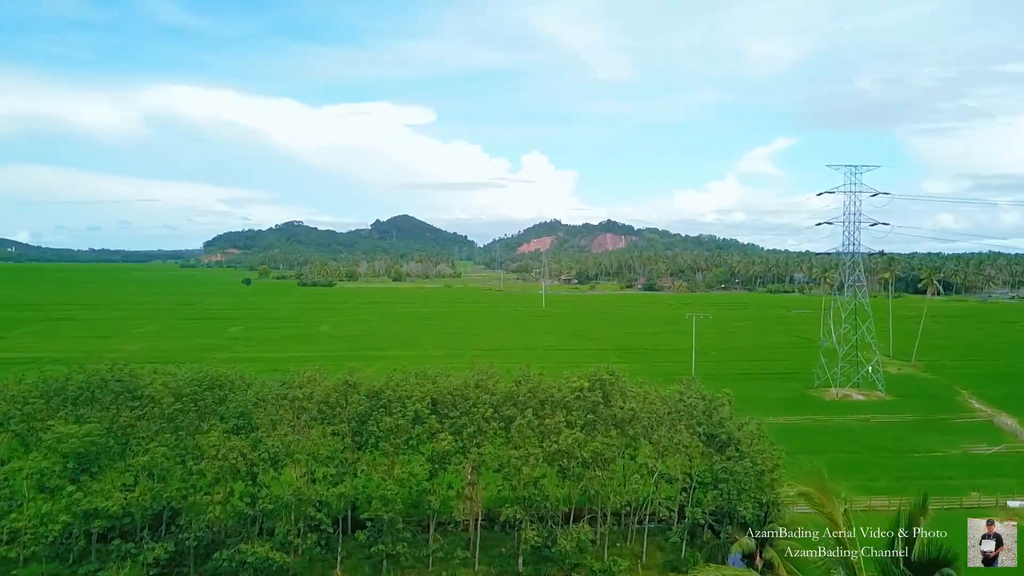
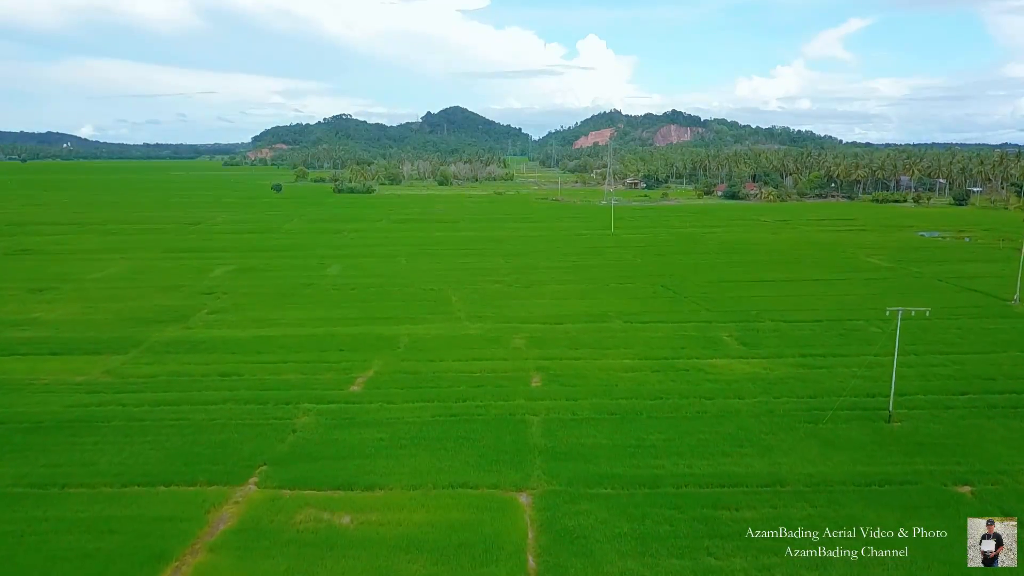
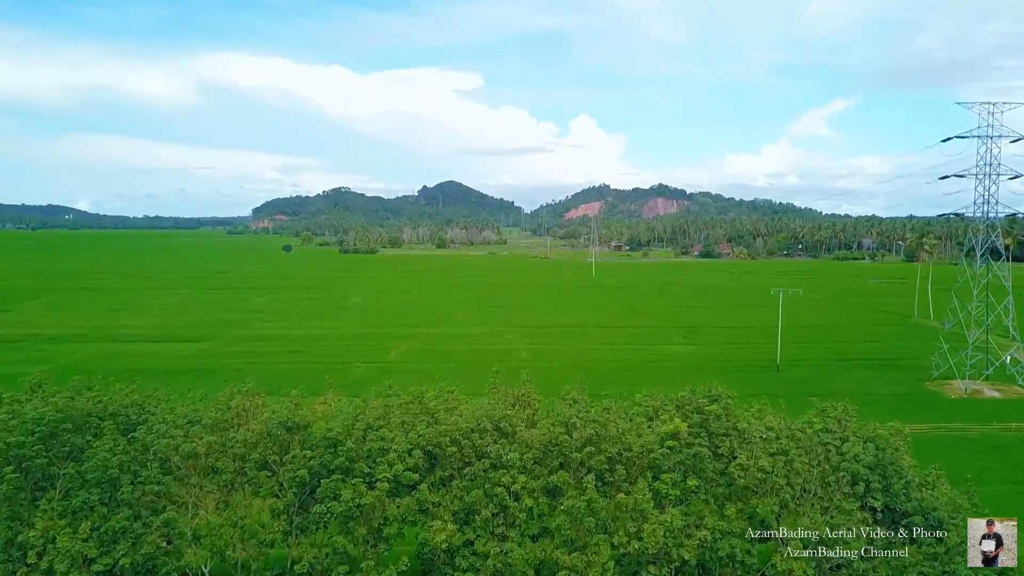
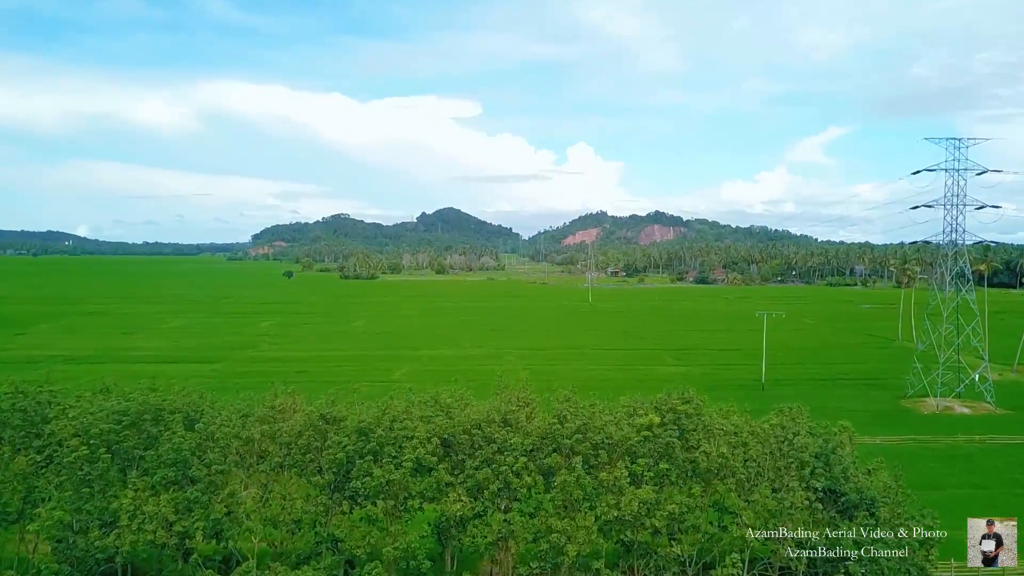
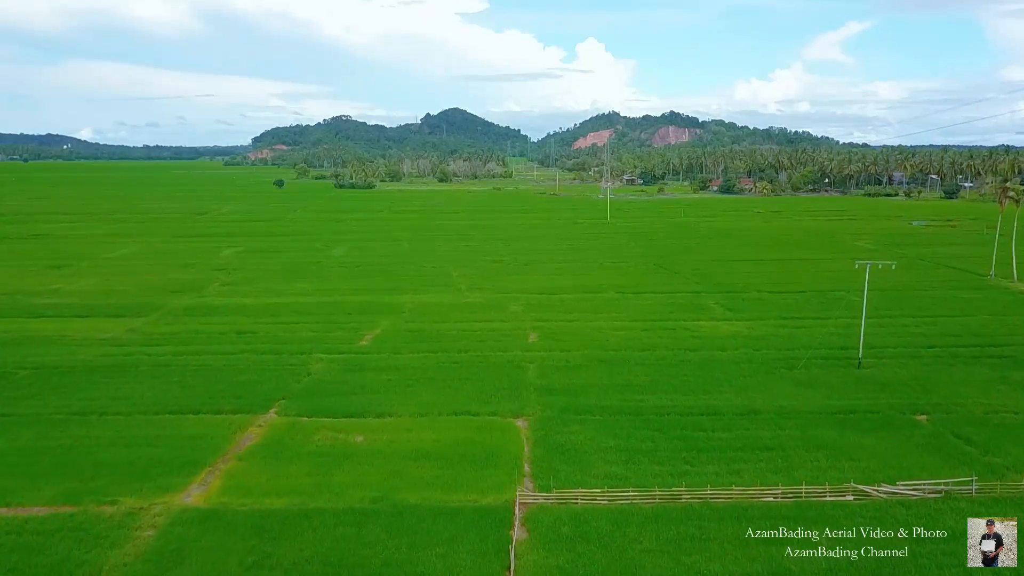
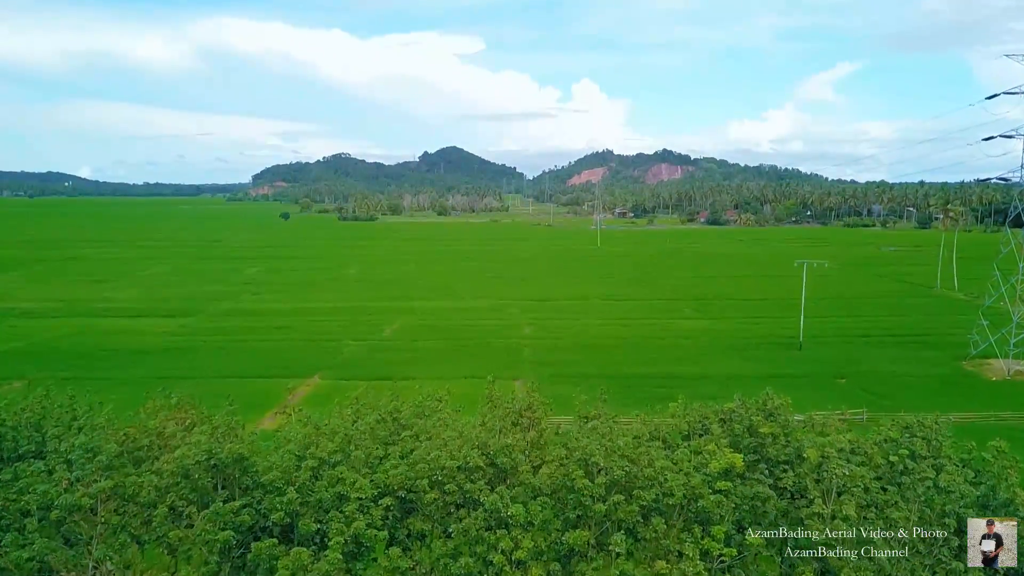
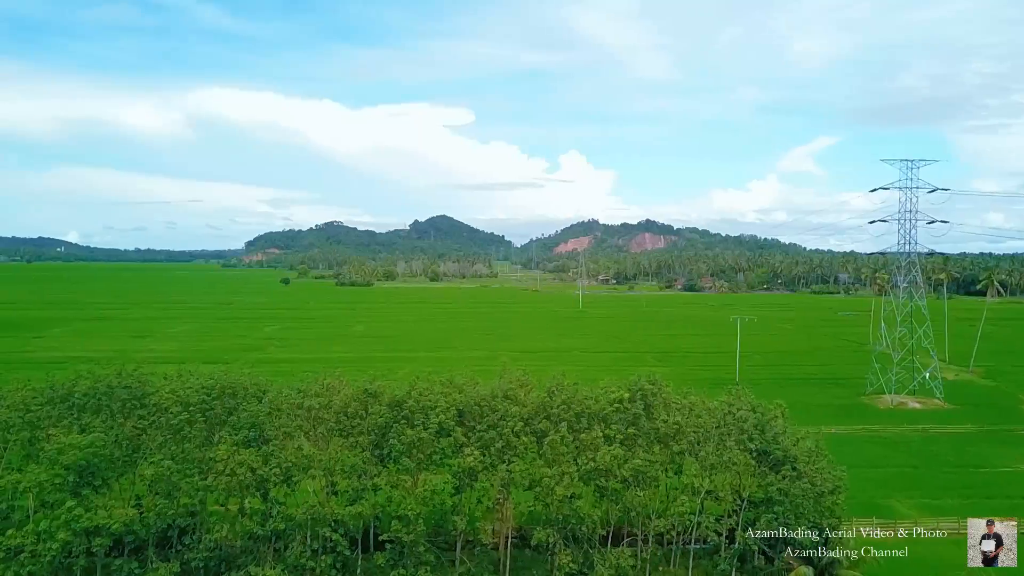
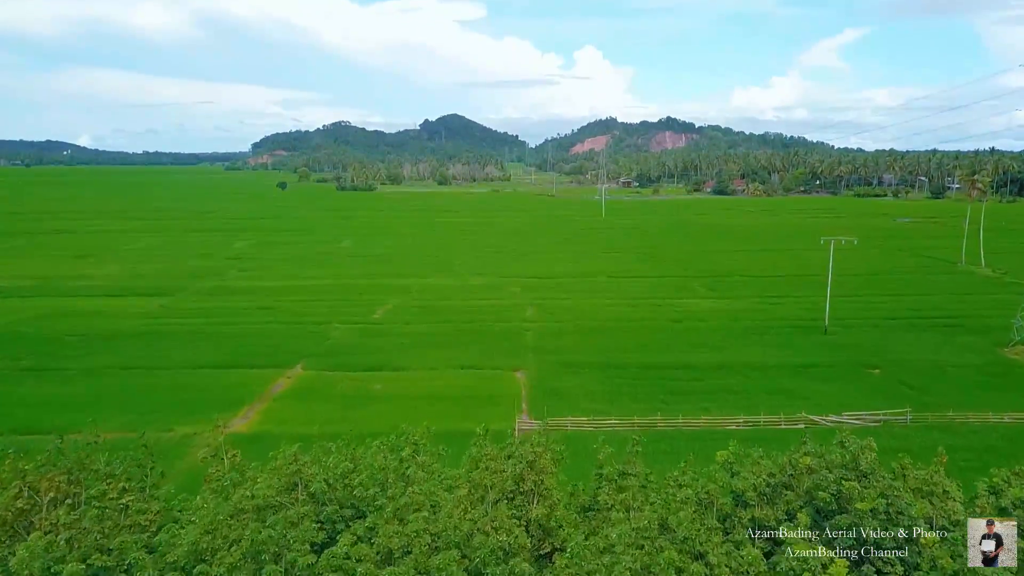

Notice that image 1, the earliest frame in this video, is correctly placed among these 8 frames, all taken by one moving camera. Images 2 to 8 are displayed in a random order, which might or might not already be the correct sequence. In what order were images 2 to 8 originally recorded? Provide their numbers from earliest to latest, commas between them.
7, 4, 3, 6, 8, 5, 2
